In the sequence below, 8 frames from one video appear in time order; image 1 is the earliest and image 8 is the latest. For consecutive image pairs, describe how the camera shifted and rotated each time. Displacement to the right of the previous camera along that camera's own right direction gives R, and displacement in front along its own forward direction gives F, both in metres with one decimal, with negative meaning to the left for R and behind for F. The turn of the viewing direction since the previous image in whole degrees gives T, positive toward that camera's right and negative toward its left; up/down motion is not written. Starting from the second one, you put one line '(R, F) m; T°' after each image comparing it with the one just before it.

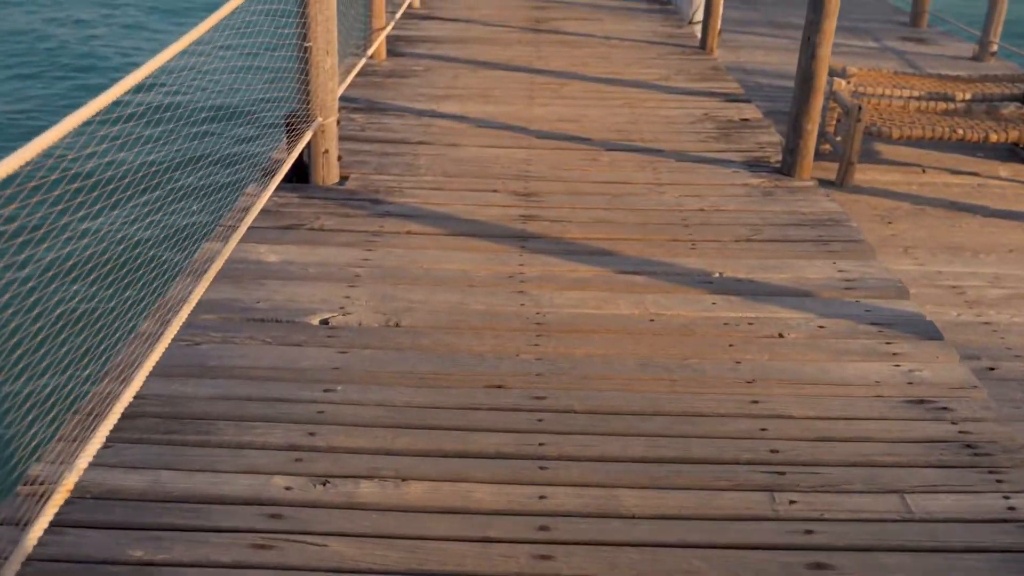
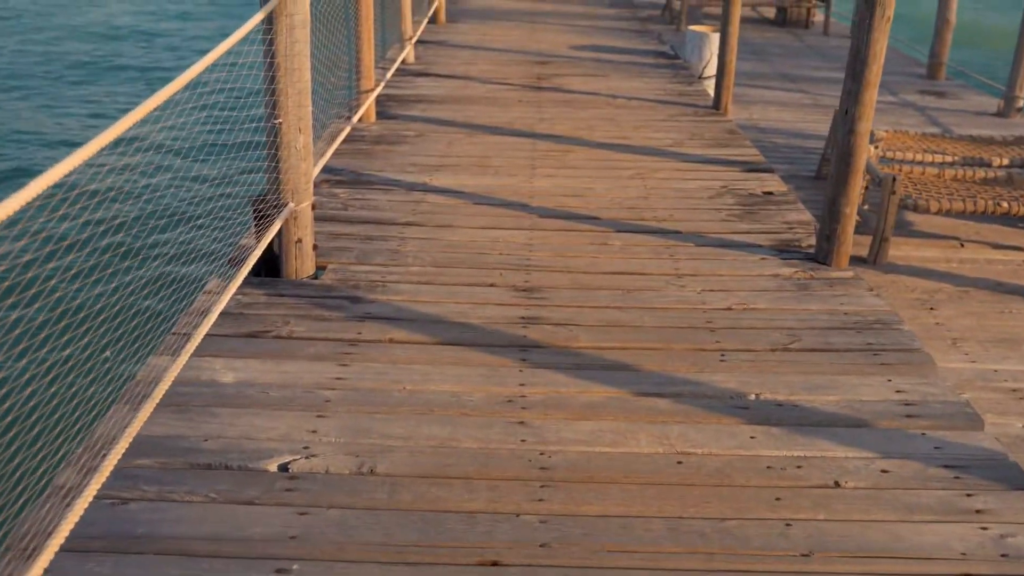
(0.0, +0.5) m; 0°
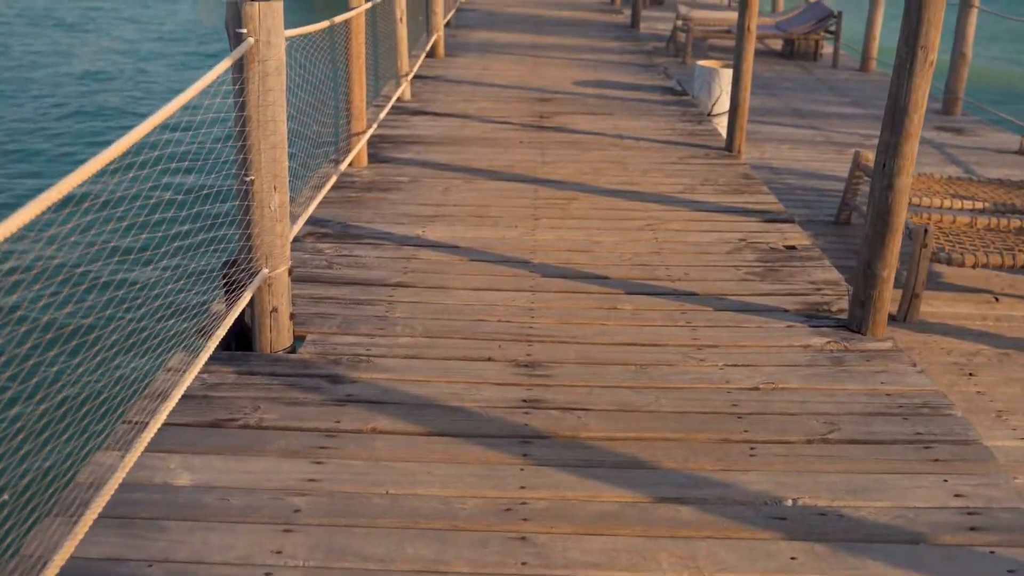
(0.0, +0.4) m; 0°
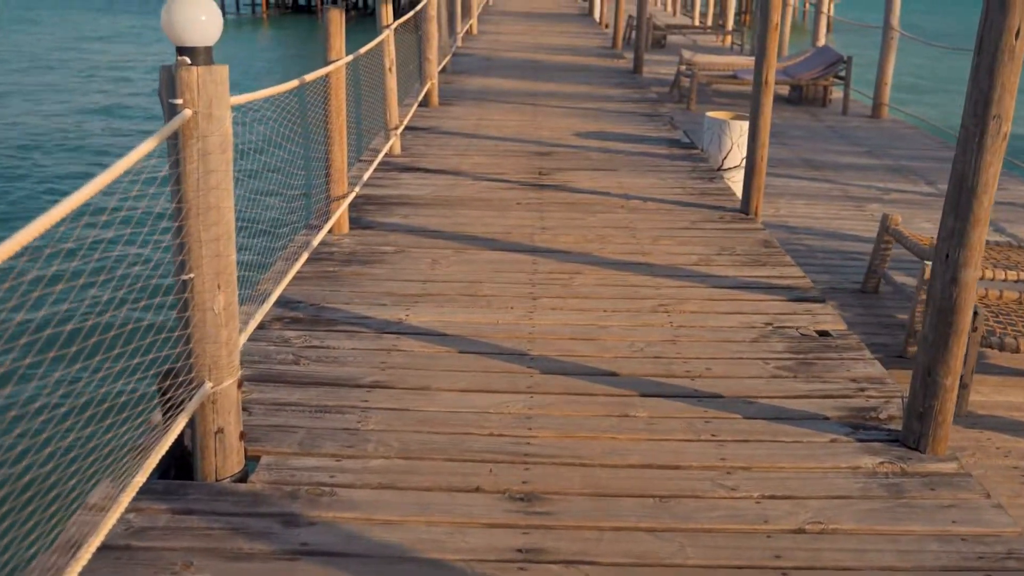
(0.0, +0.5) m; 0°
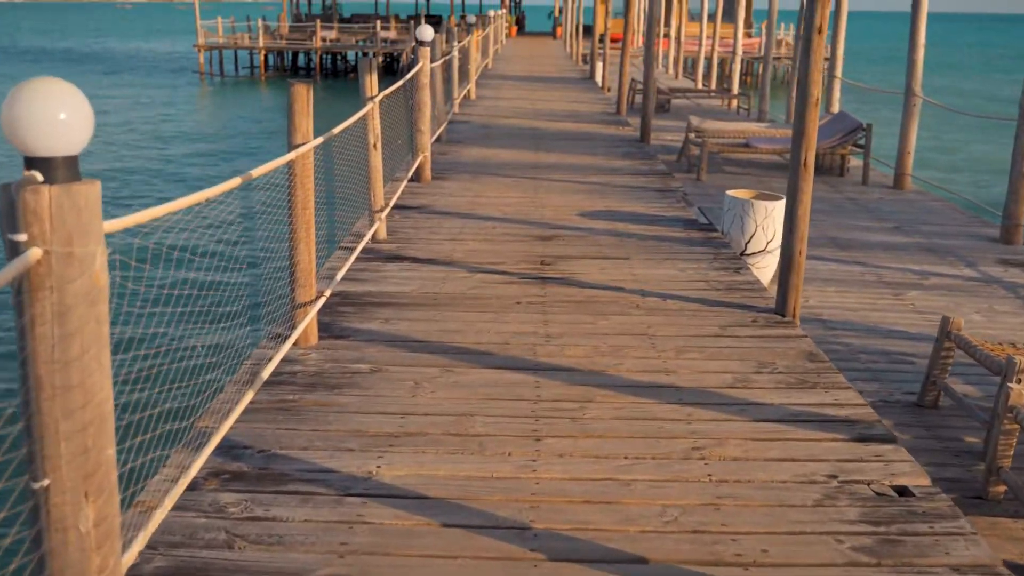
(0.0, +0.8) m; 0°
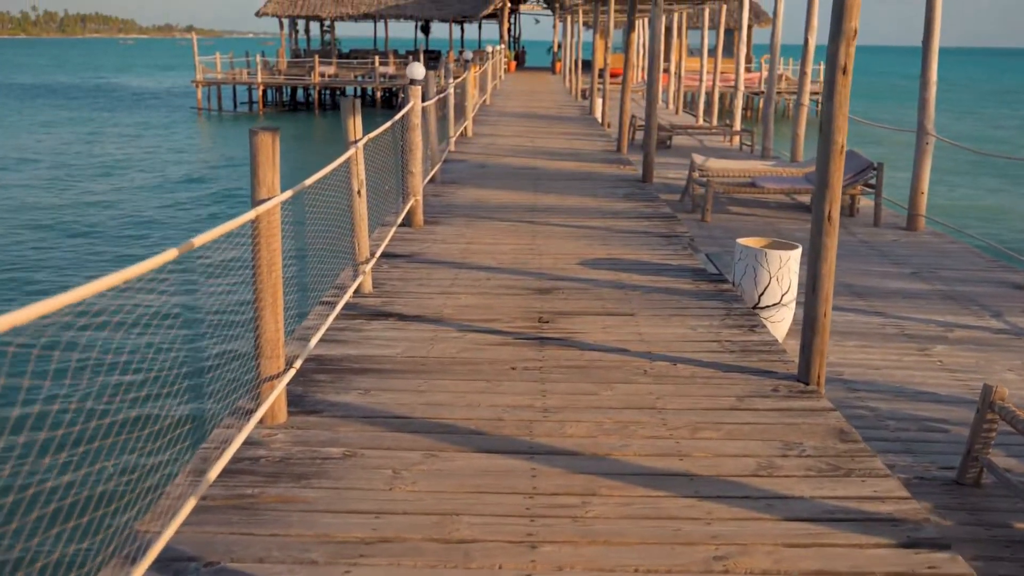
(0.0, +0.5) m; 0°
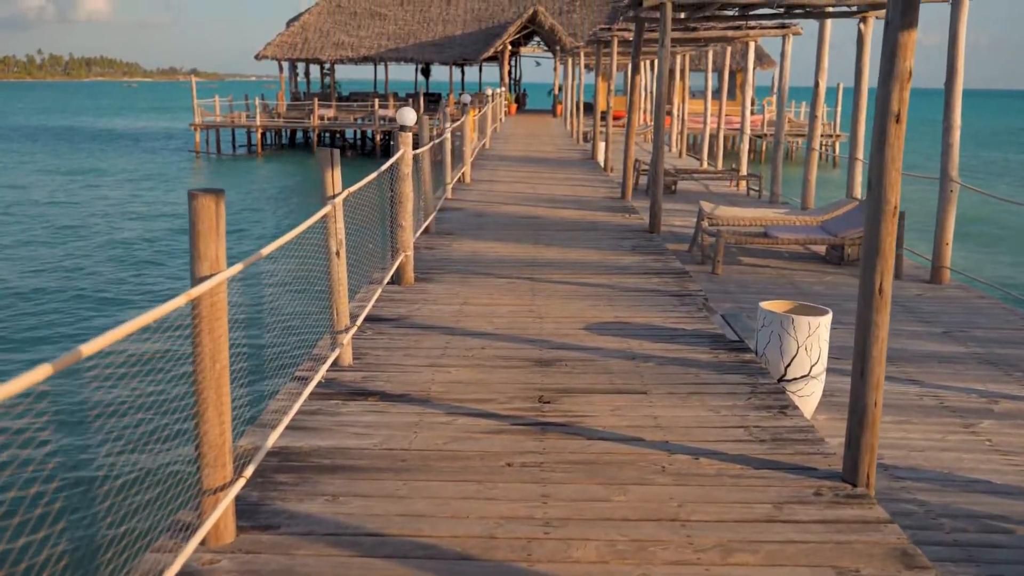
(0.0, +0.6) m; 0°
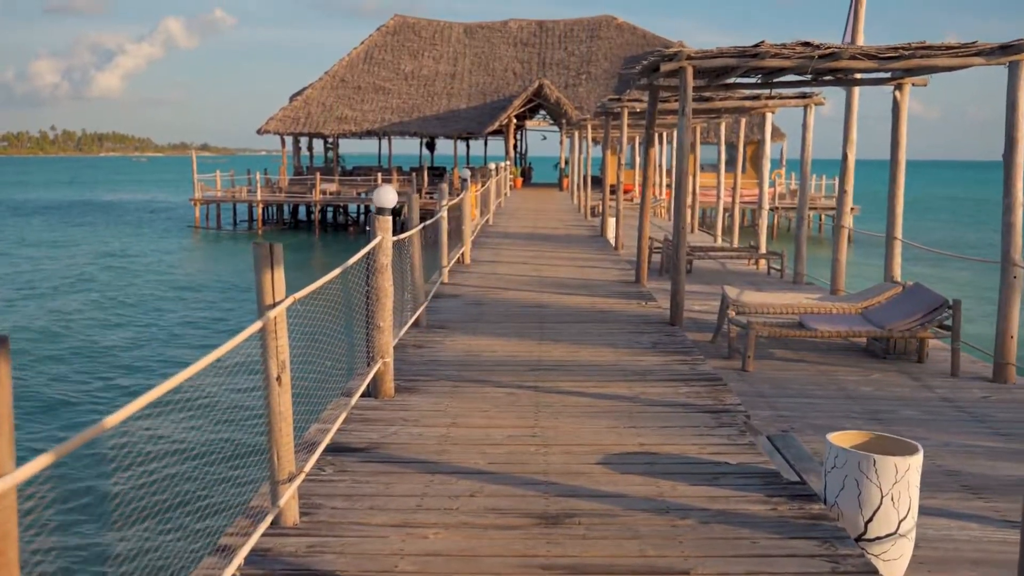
(0.0, +1.2) m; 0°
